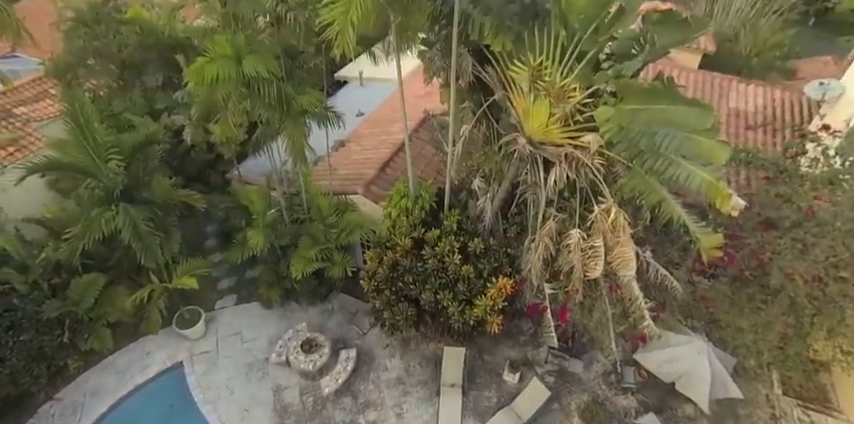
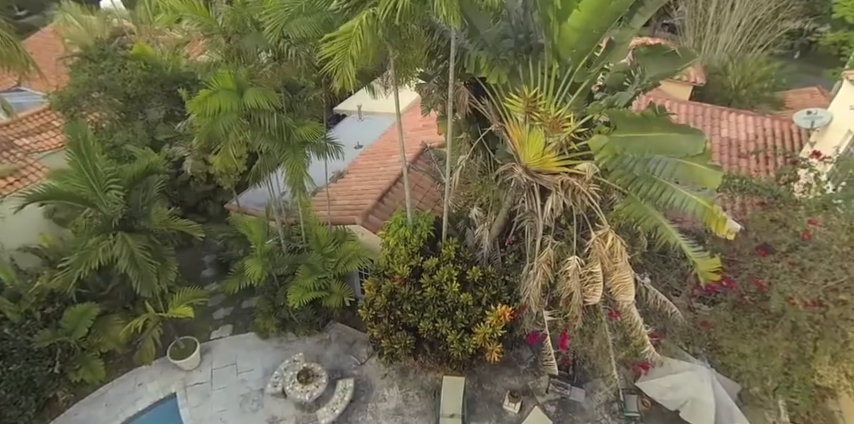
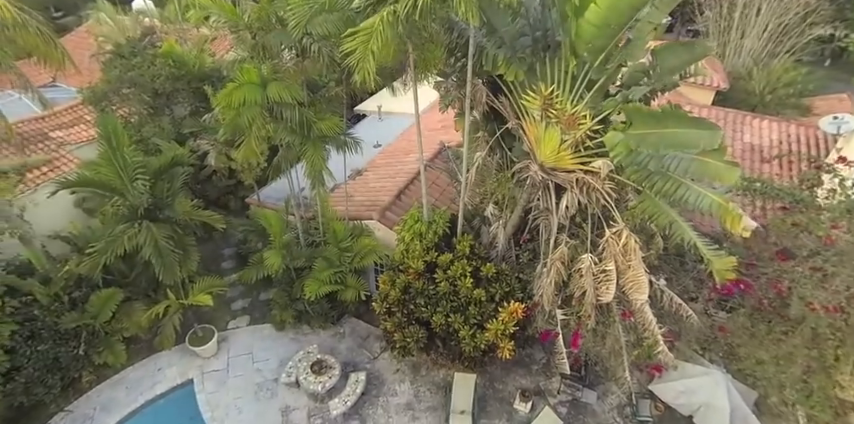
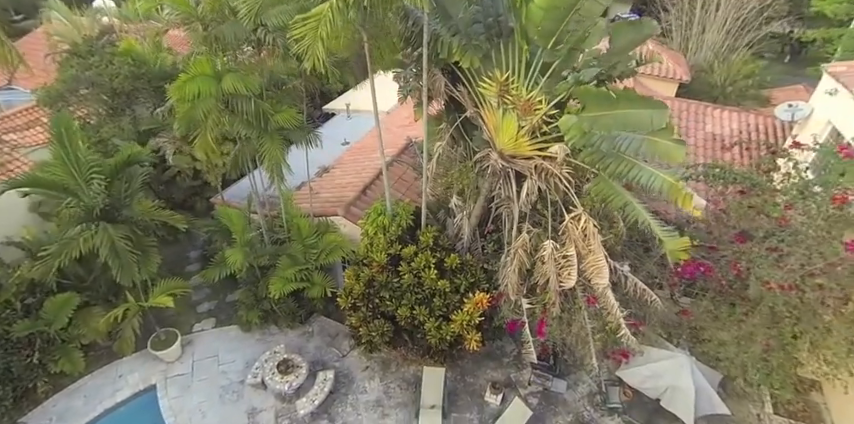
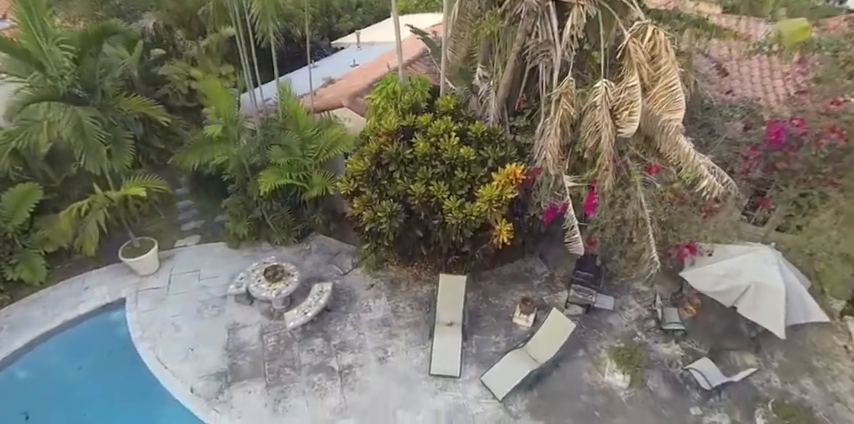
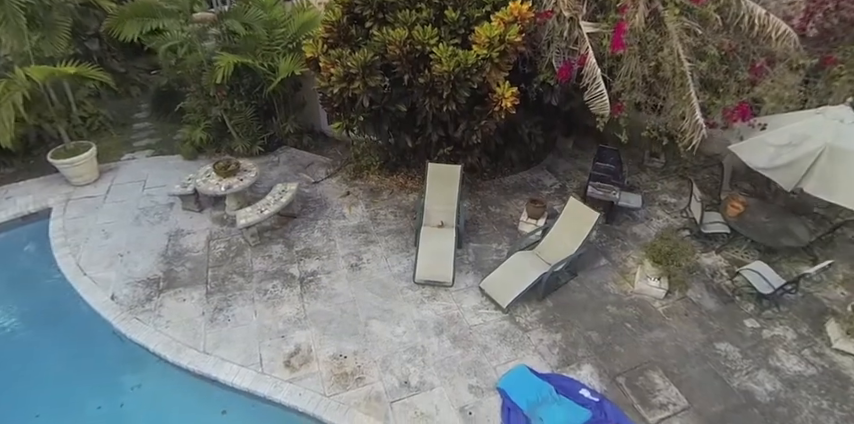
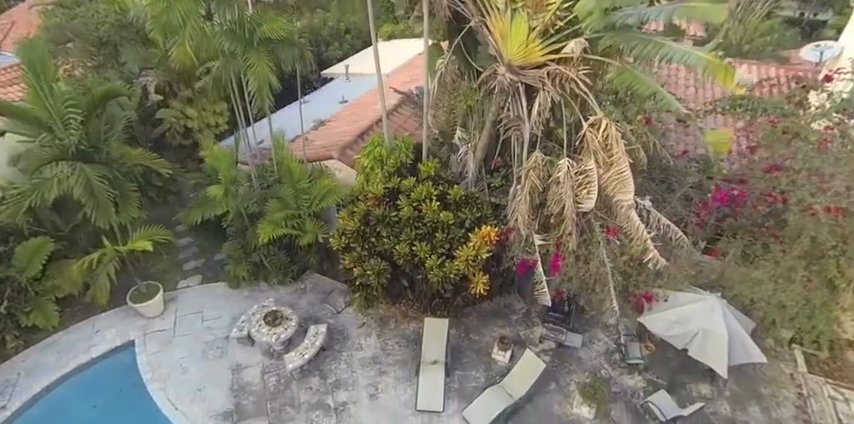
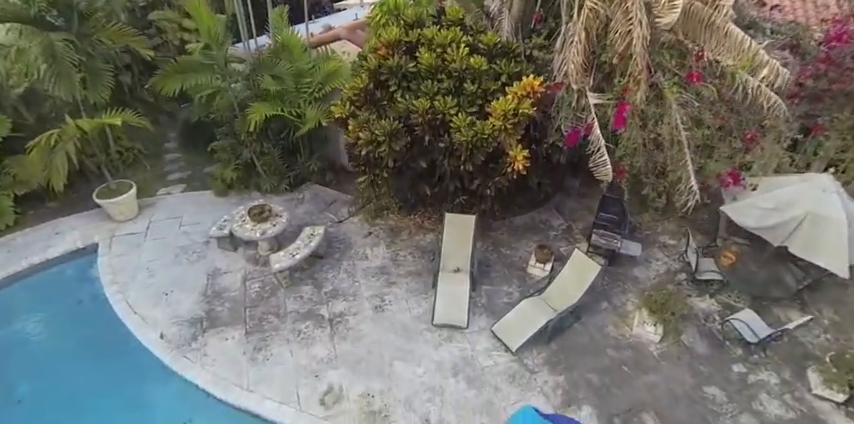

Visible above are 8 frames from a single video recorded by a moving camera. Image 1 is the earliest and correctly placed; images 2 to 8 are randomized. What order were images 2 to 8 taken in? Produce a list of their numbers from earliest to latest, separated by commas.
2, 3, 4, 7, 5, 8, 6
